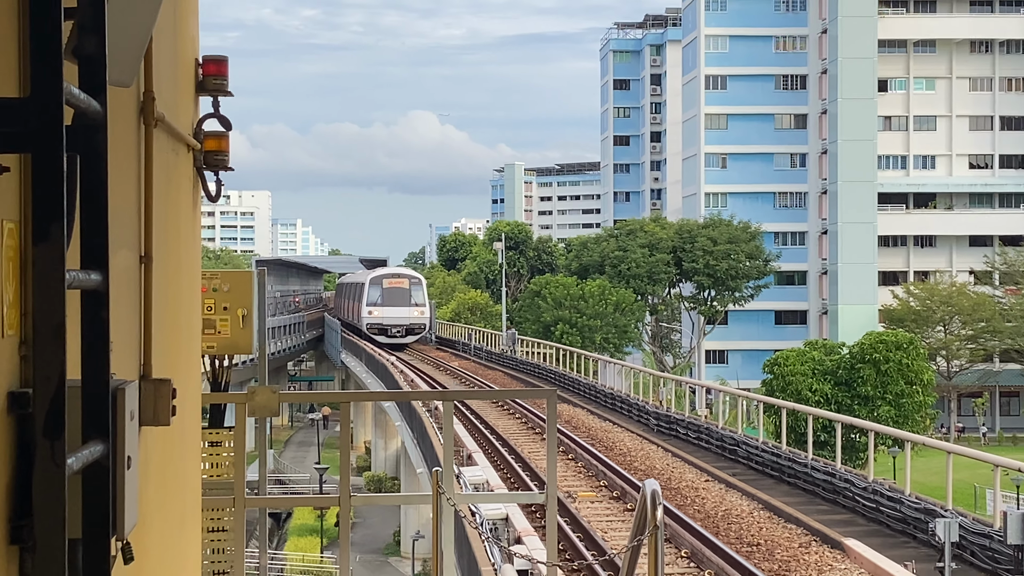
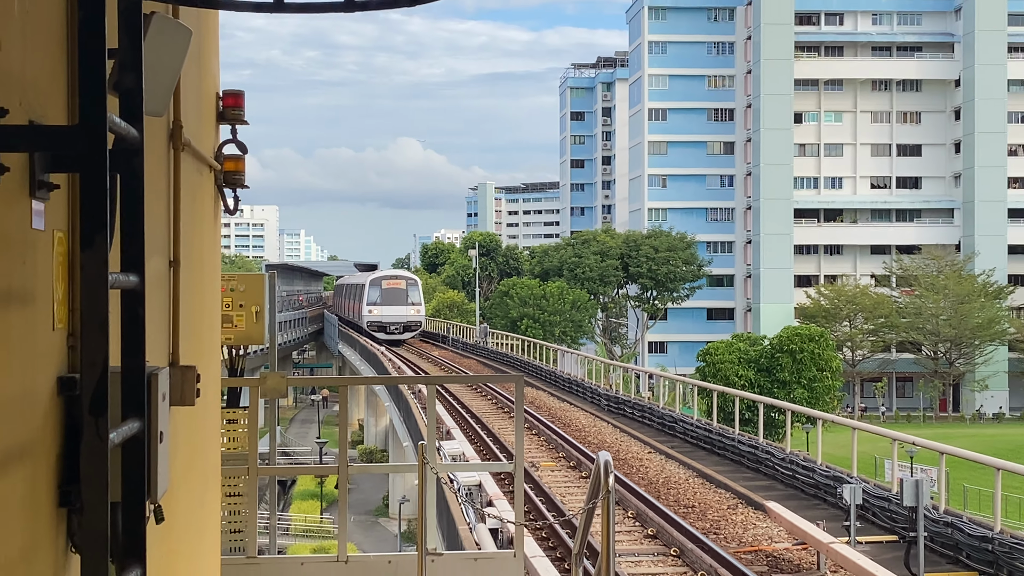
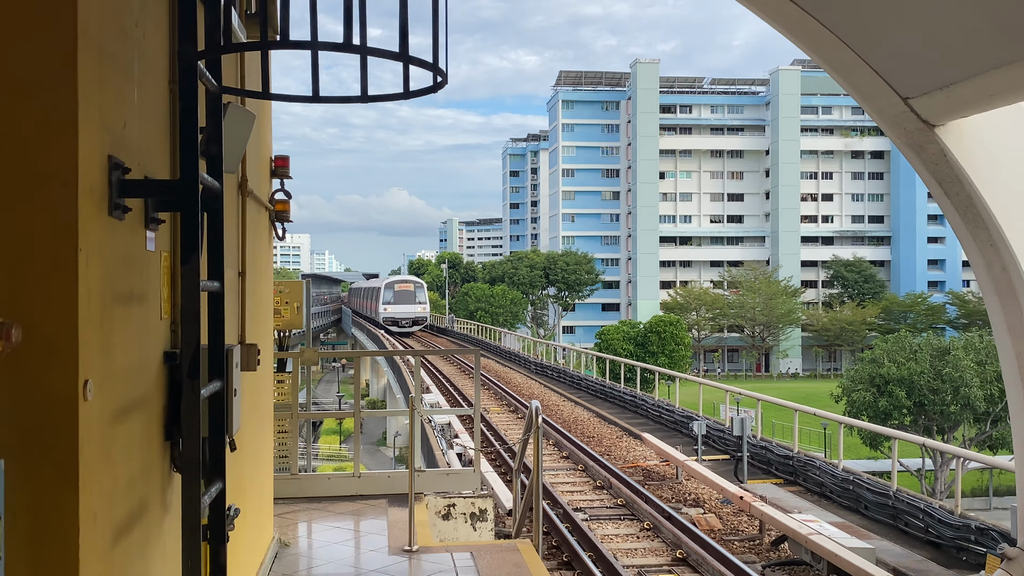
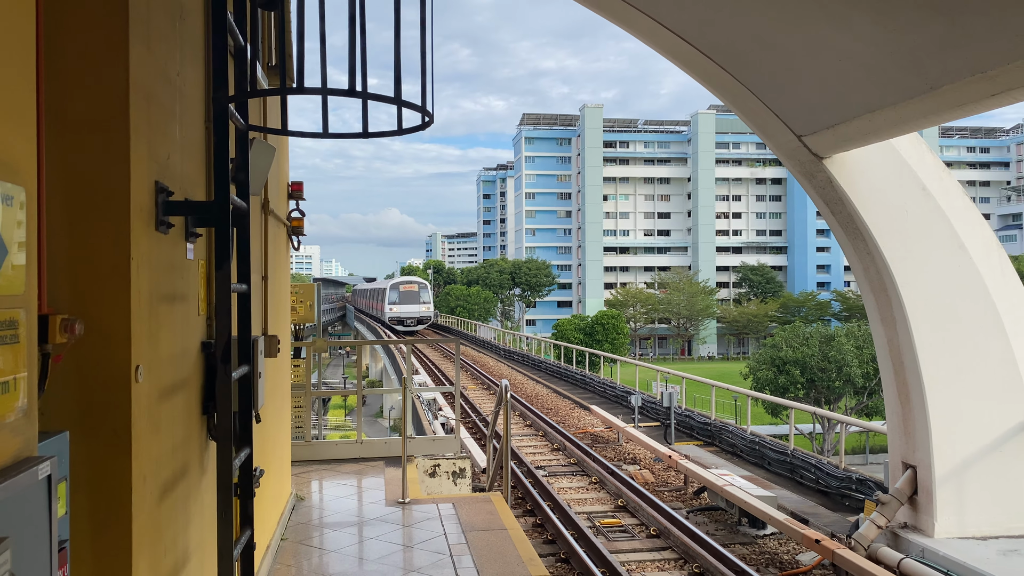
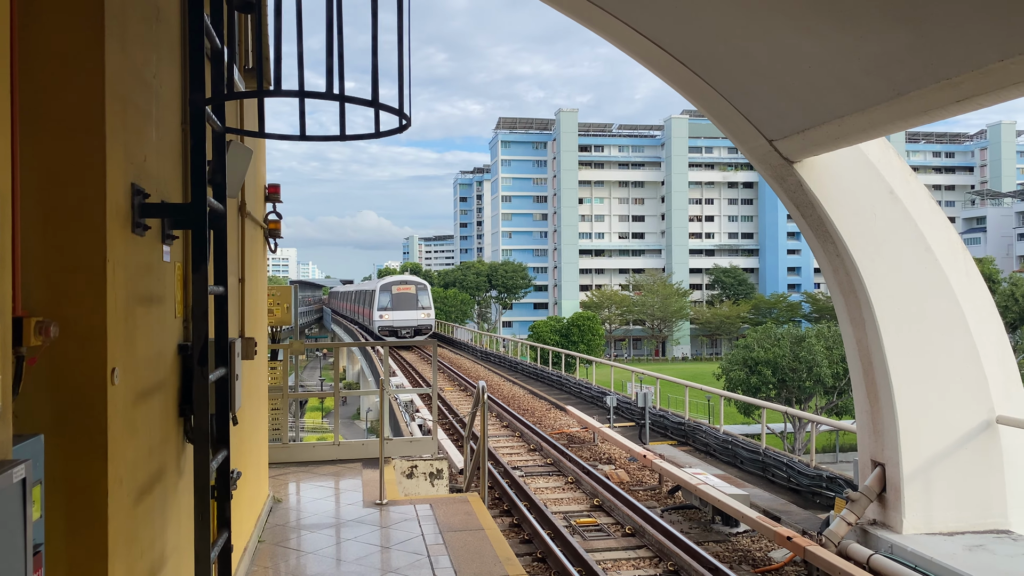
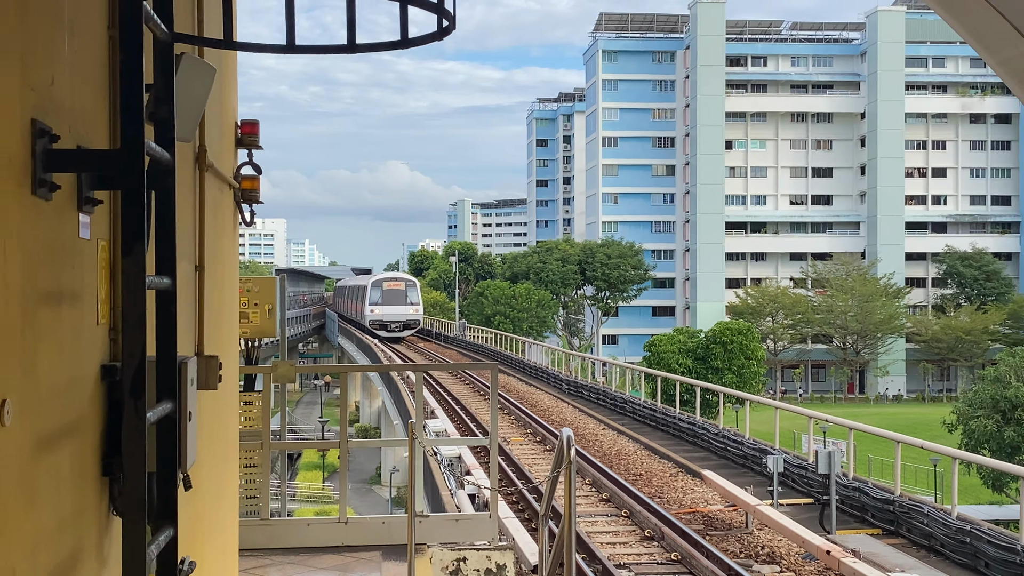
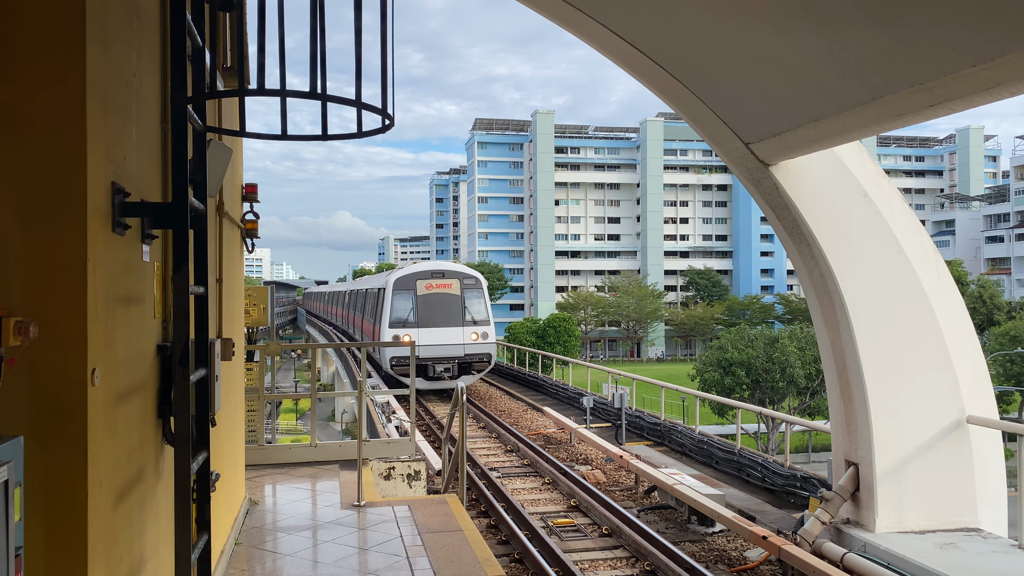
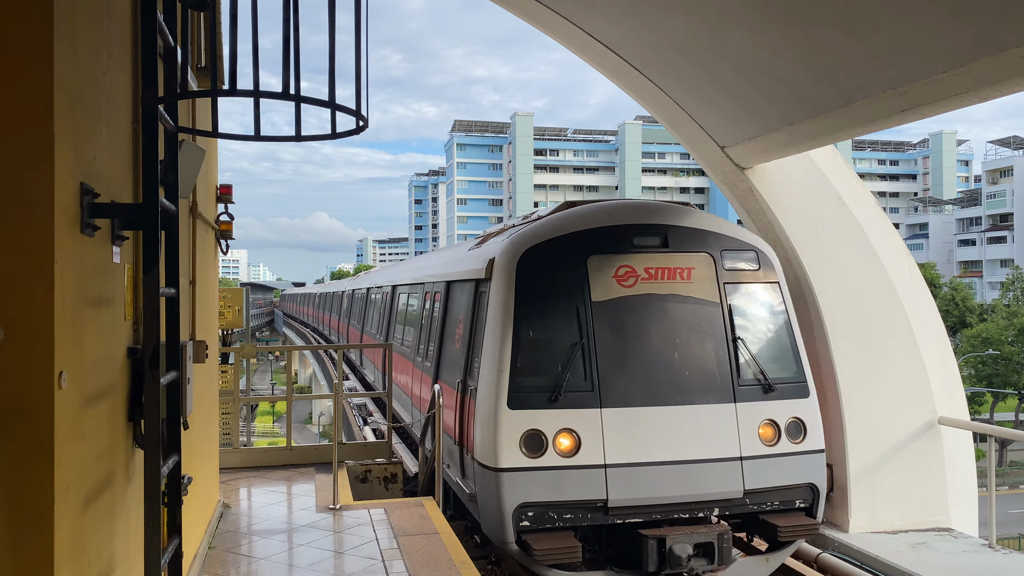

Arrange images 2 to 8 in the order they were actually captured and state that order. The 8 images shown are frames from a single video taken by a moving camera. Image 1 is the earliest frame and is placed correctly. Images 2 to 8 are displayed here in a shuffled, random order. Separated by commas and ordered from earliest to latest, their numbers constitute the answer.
2, 6, 3, 4, 5, 7, 8
